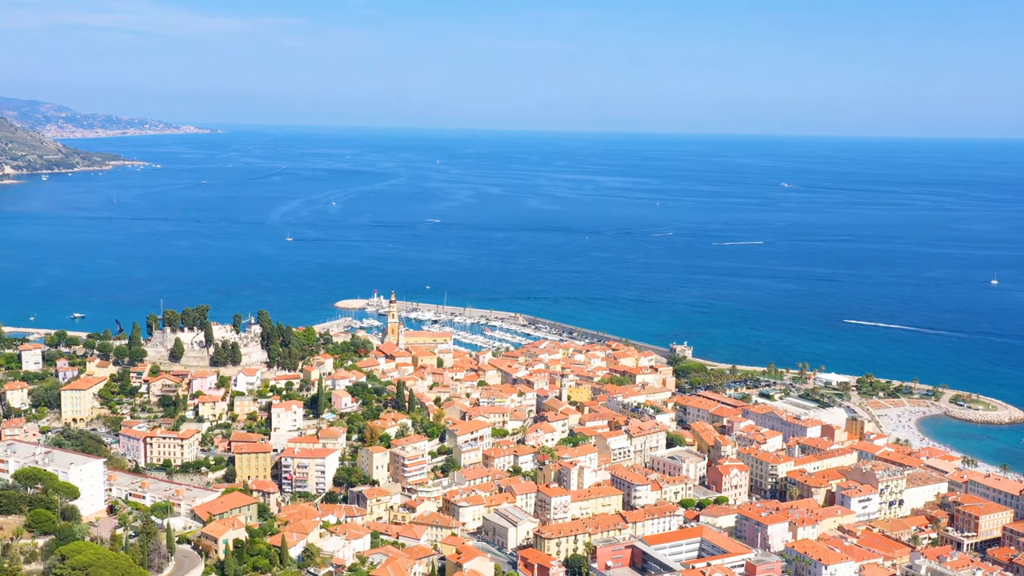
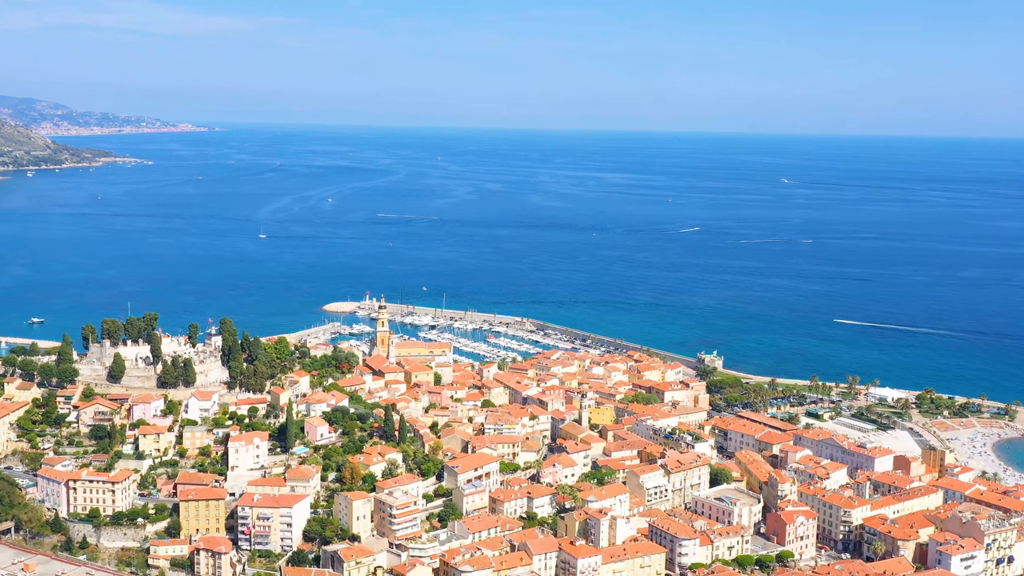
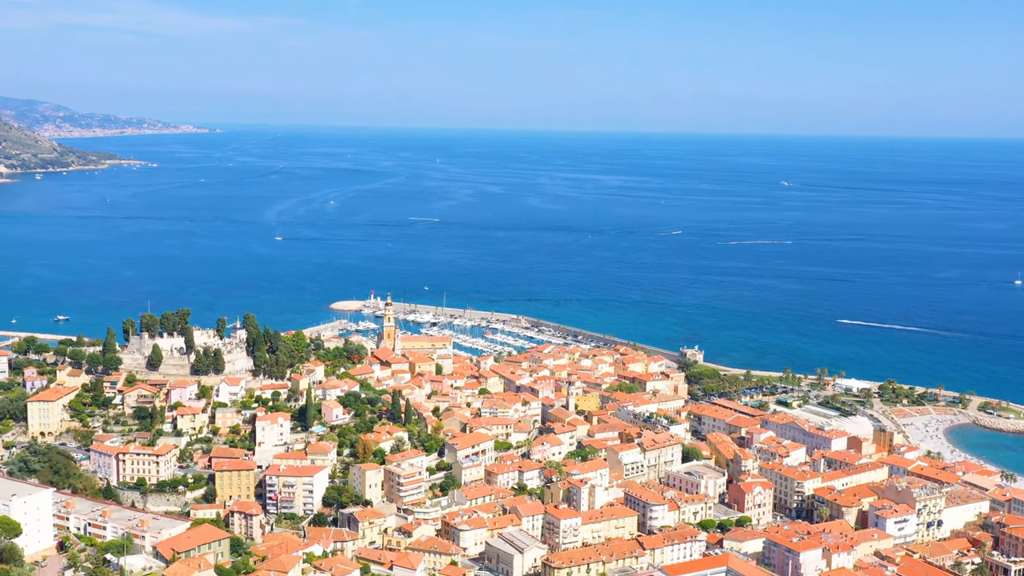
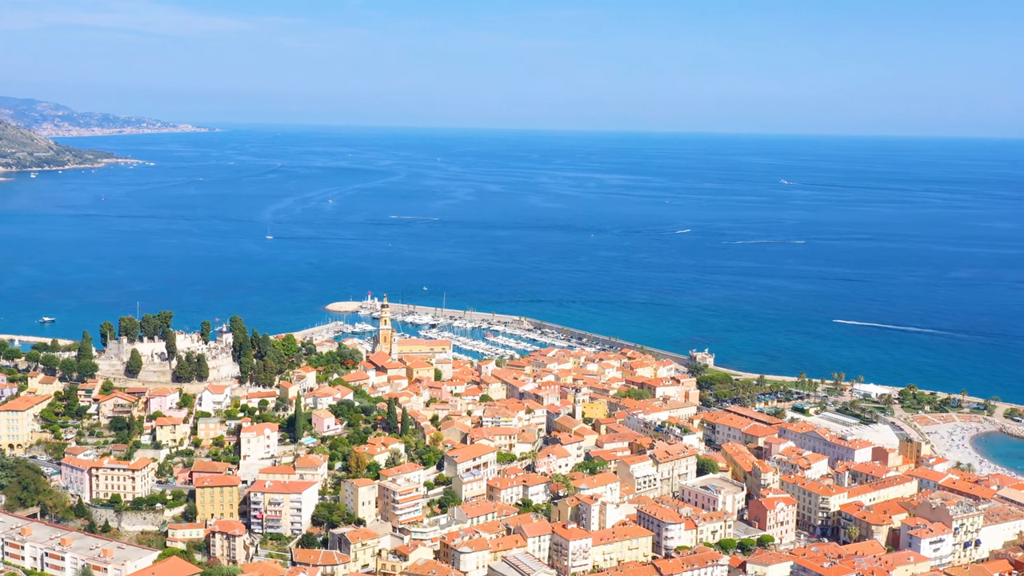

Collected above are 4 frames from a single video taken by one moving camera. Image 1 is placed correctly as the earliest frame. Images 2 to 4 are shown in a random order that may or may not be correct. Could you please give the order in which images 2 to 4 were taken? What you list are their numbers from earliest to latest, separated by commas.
3, 4, 2
